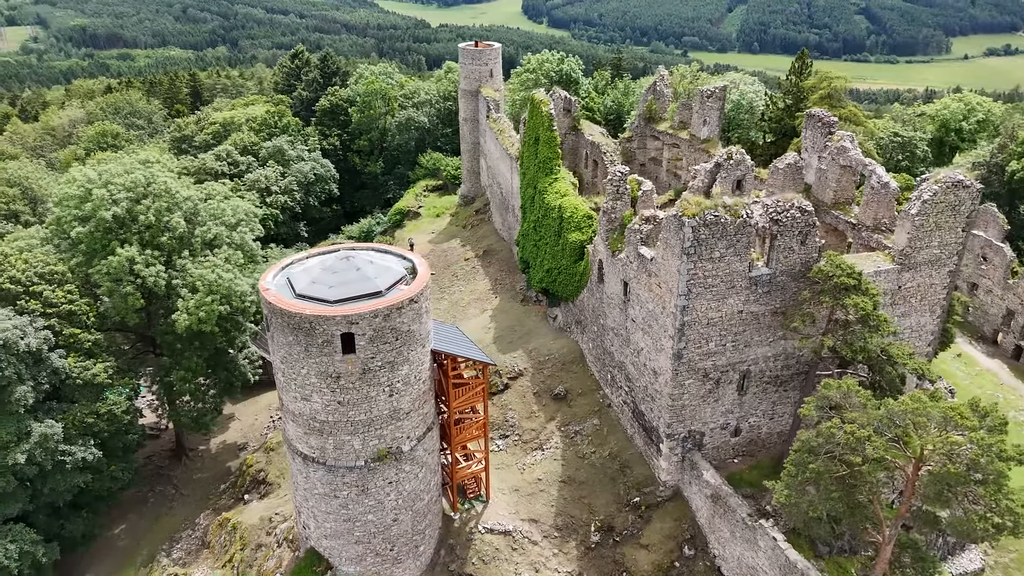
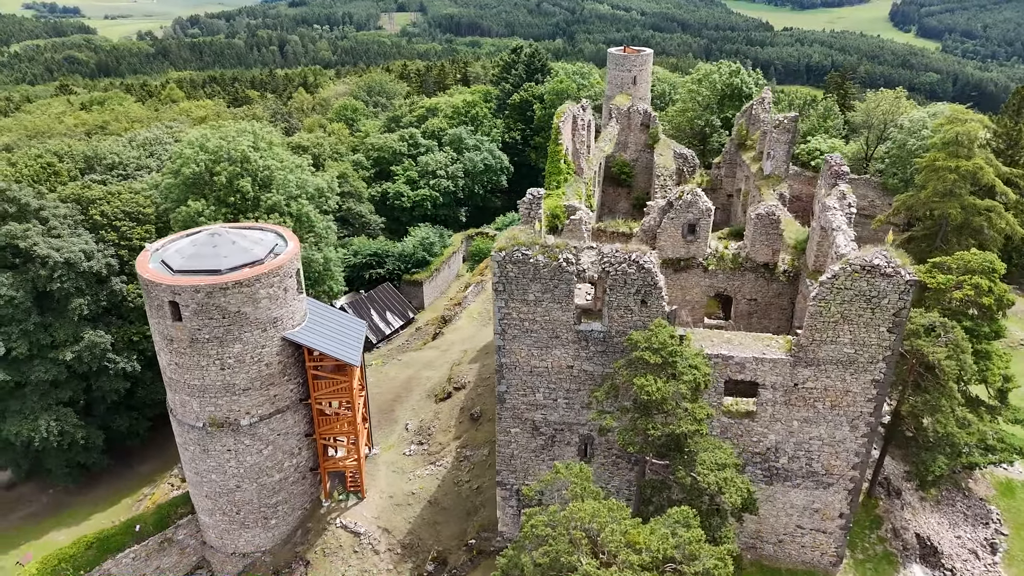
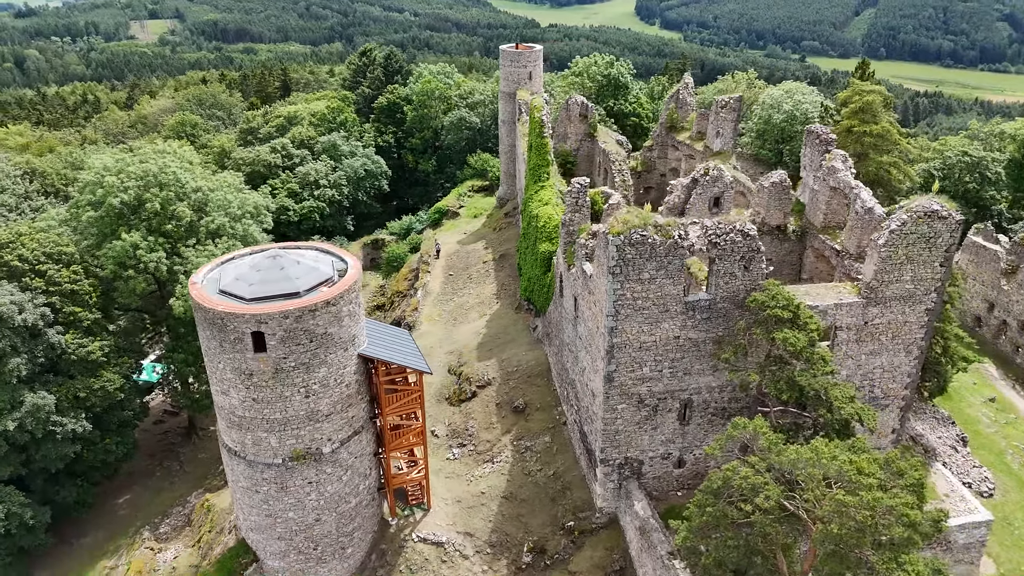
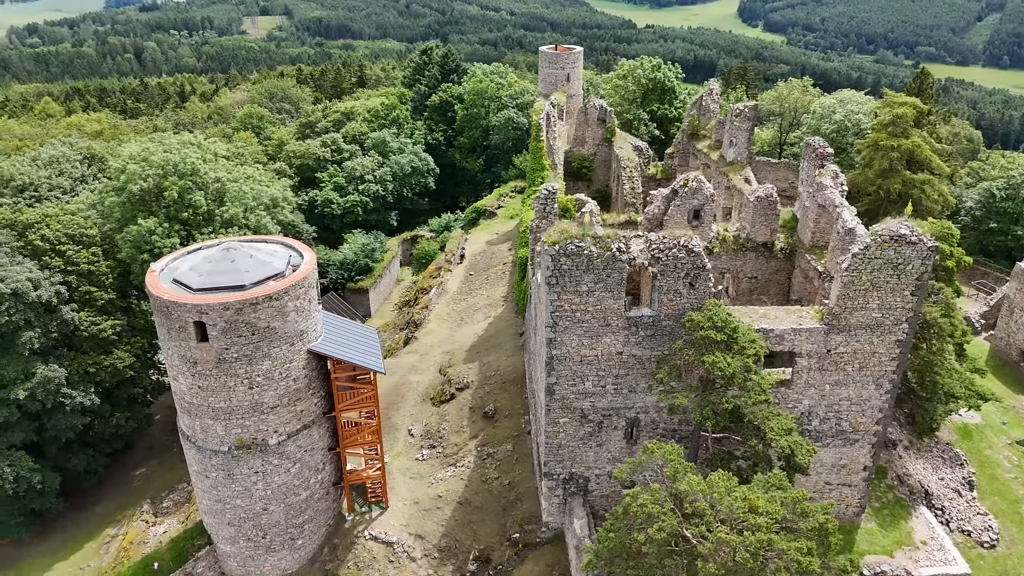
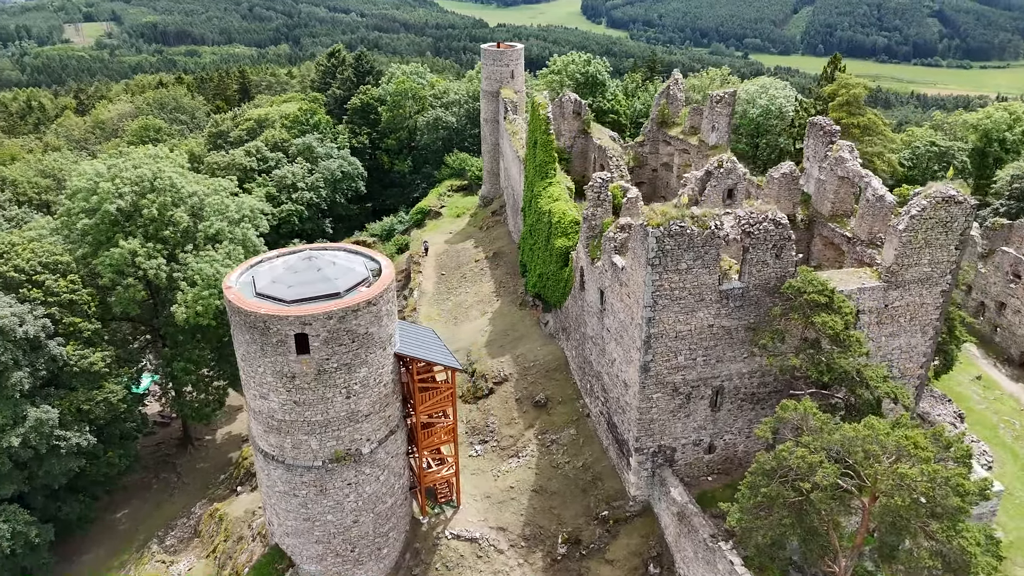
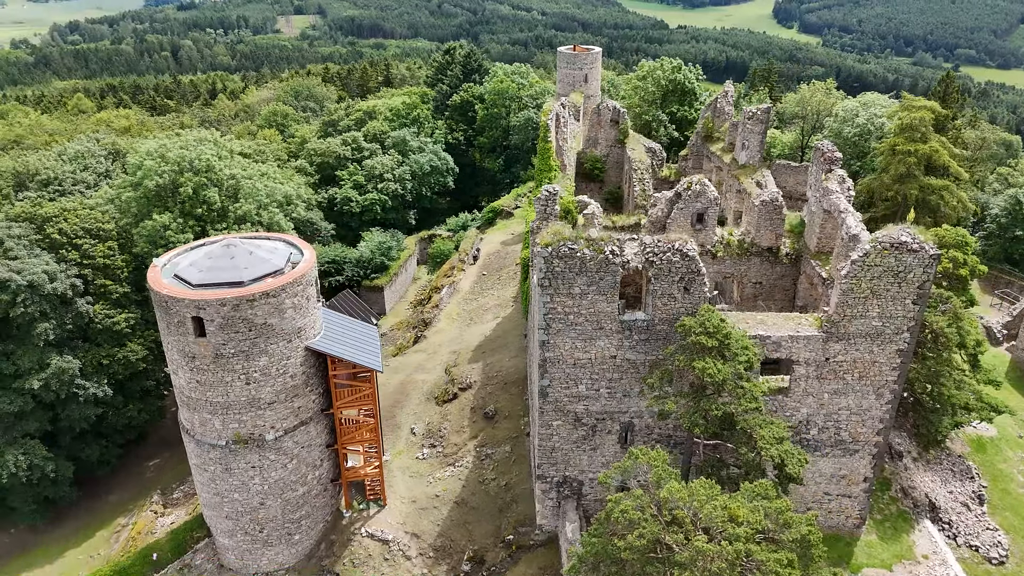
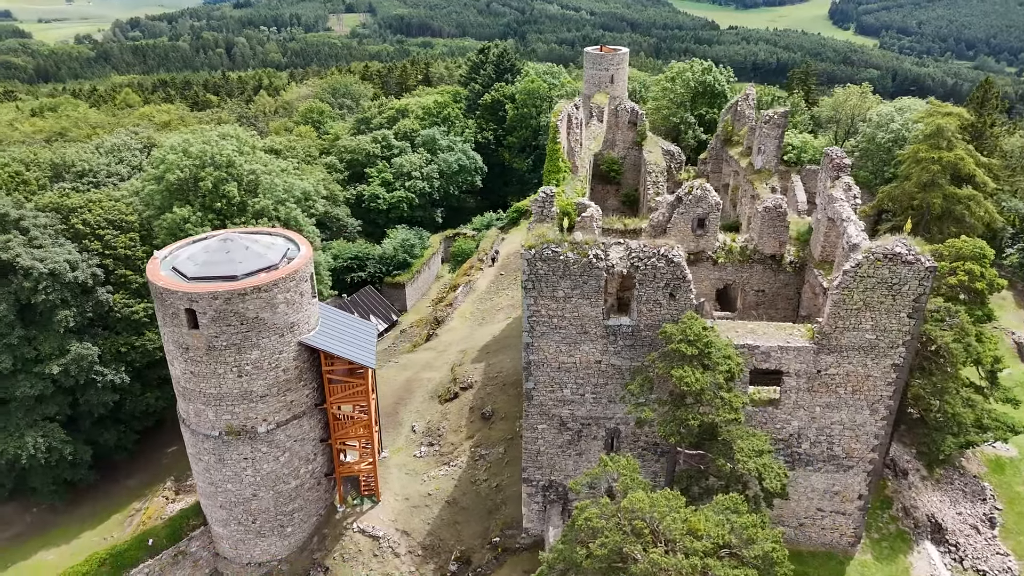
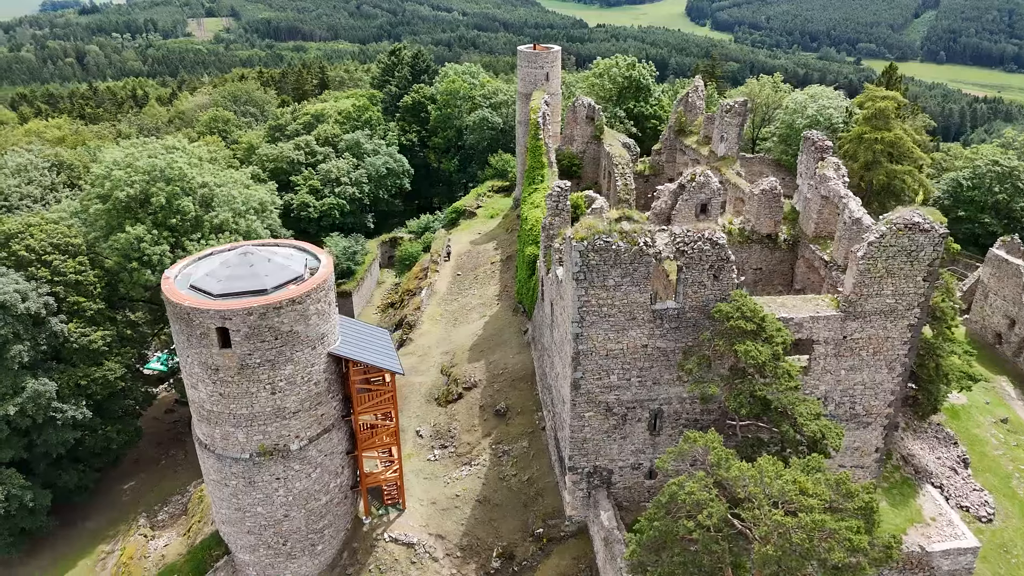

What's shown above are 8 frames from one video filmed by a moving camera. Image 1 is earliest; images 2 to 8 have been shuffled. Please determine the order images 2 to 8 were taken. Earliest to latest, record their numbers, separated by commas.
5, 3, 8, 4, 6, 7, 2
